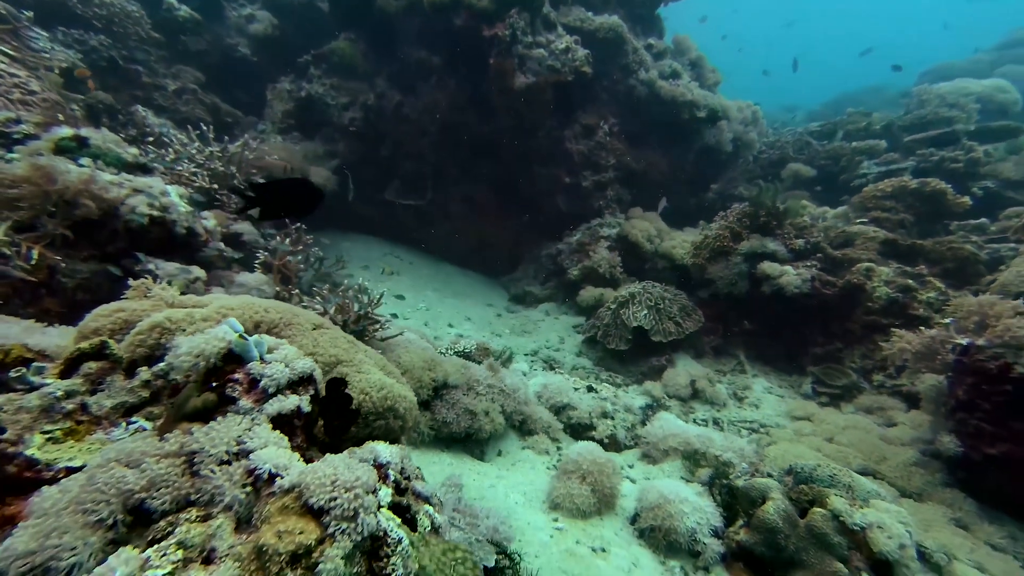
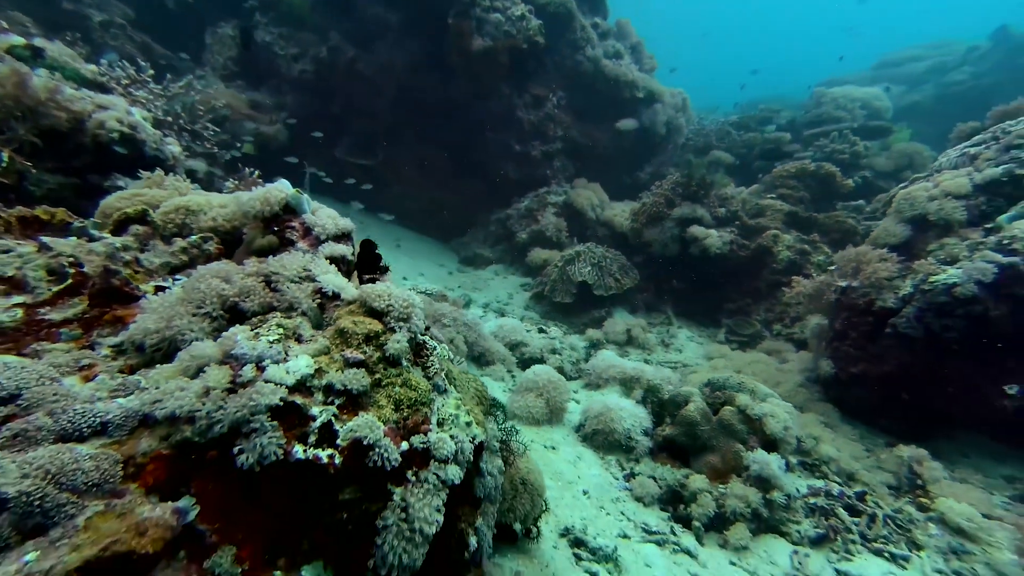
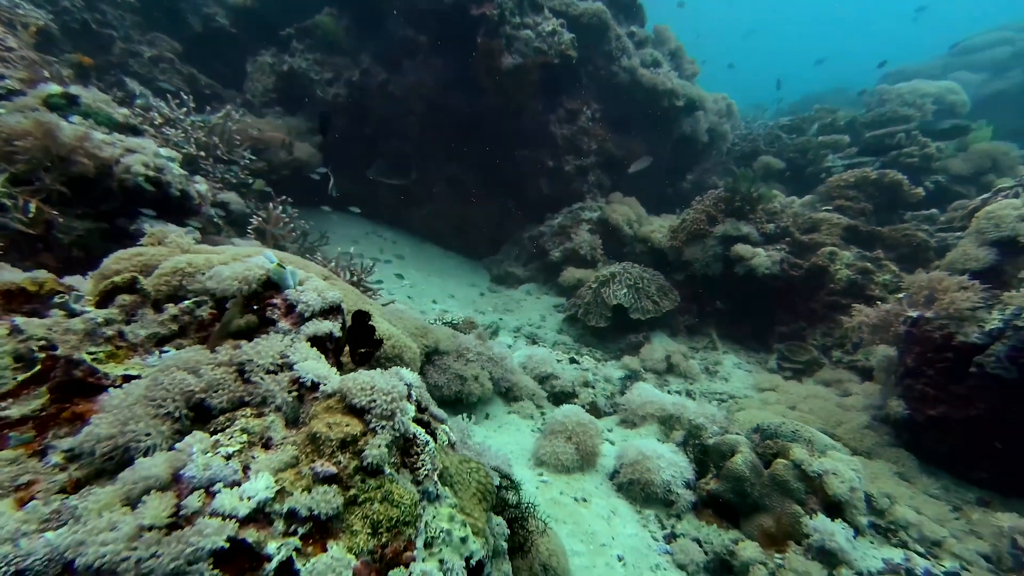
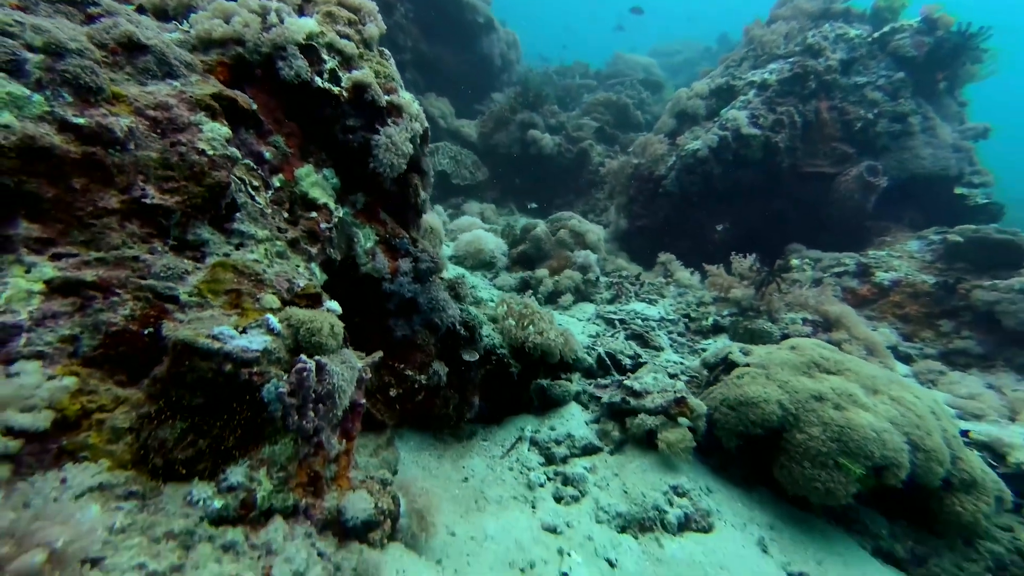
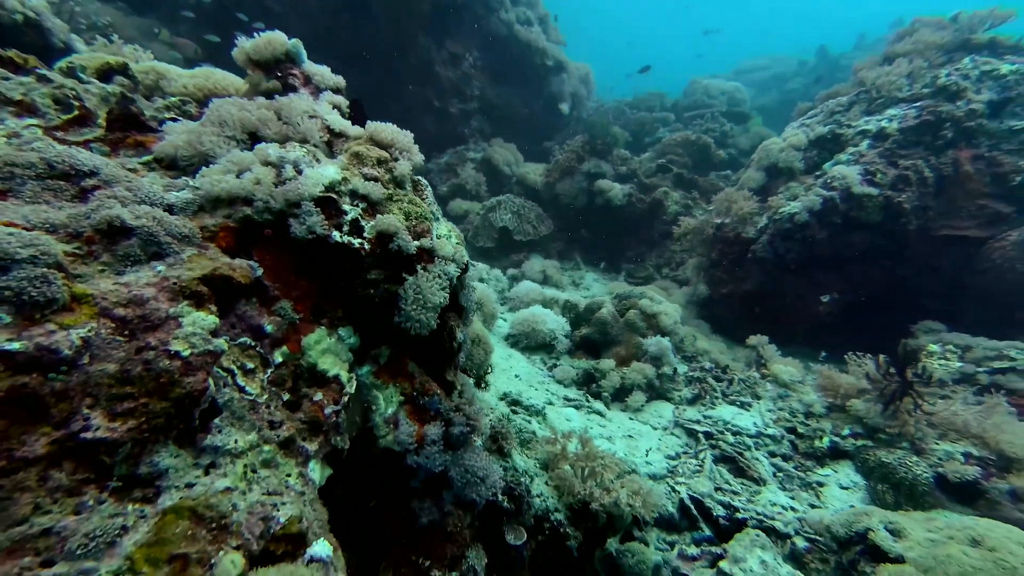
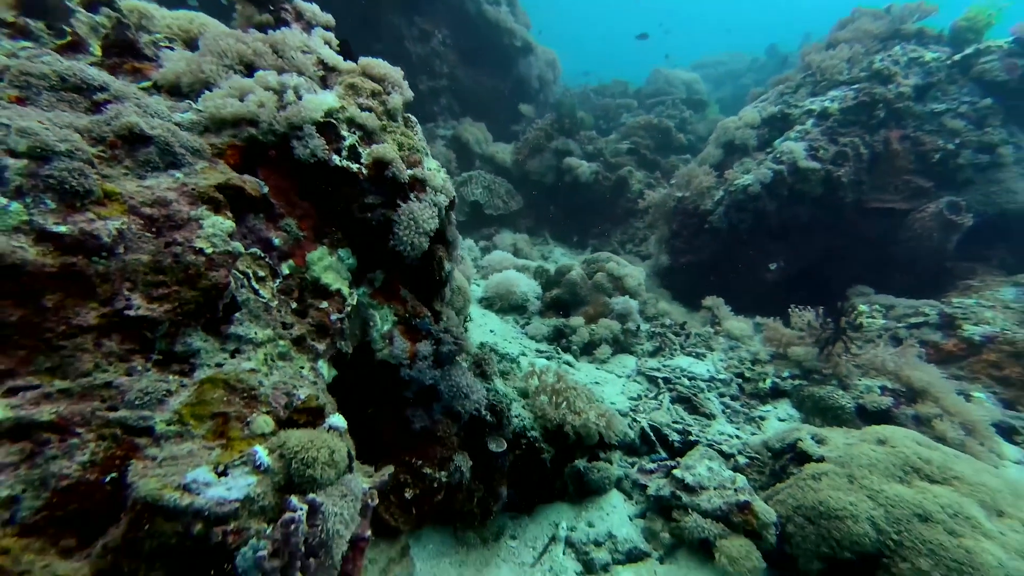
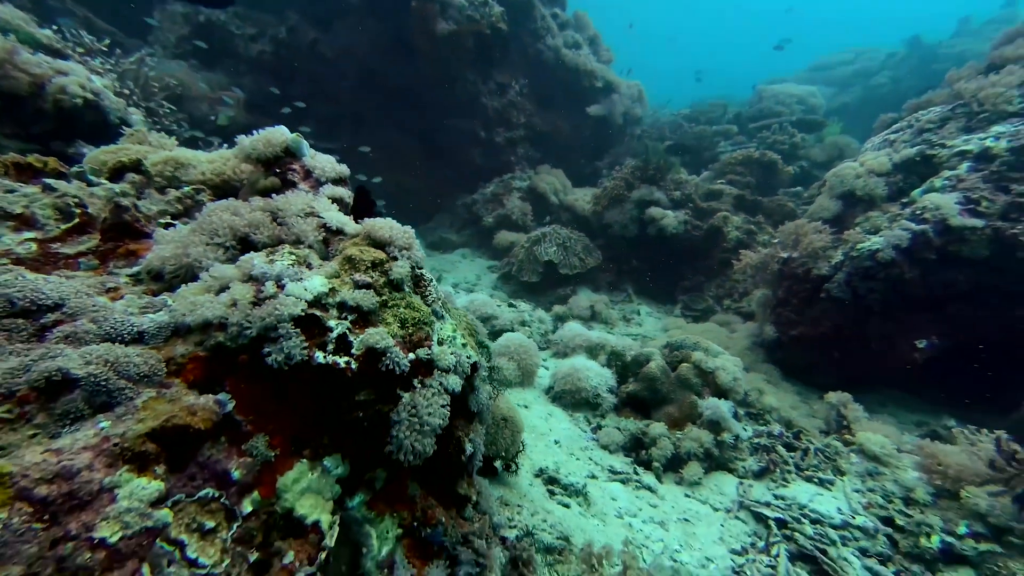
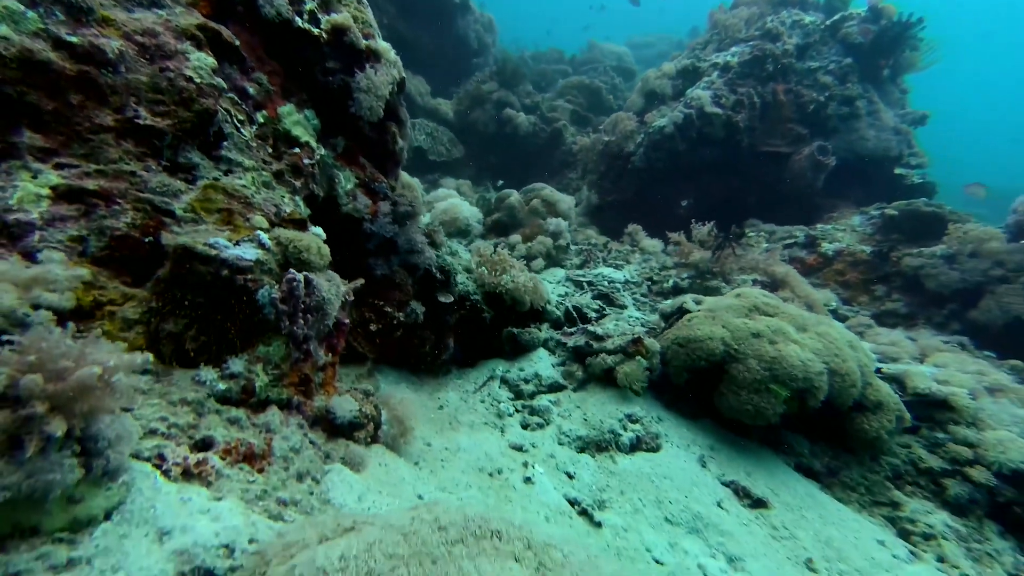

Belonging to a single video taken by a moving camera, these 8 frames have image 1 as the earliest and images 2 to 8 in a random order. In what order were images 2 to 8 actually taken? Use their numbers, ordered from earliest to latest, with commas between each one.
3, 2, 7, 5, 6, 4, 8
